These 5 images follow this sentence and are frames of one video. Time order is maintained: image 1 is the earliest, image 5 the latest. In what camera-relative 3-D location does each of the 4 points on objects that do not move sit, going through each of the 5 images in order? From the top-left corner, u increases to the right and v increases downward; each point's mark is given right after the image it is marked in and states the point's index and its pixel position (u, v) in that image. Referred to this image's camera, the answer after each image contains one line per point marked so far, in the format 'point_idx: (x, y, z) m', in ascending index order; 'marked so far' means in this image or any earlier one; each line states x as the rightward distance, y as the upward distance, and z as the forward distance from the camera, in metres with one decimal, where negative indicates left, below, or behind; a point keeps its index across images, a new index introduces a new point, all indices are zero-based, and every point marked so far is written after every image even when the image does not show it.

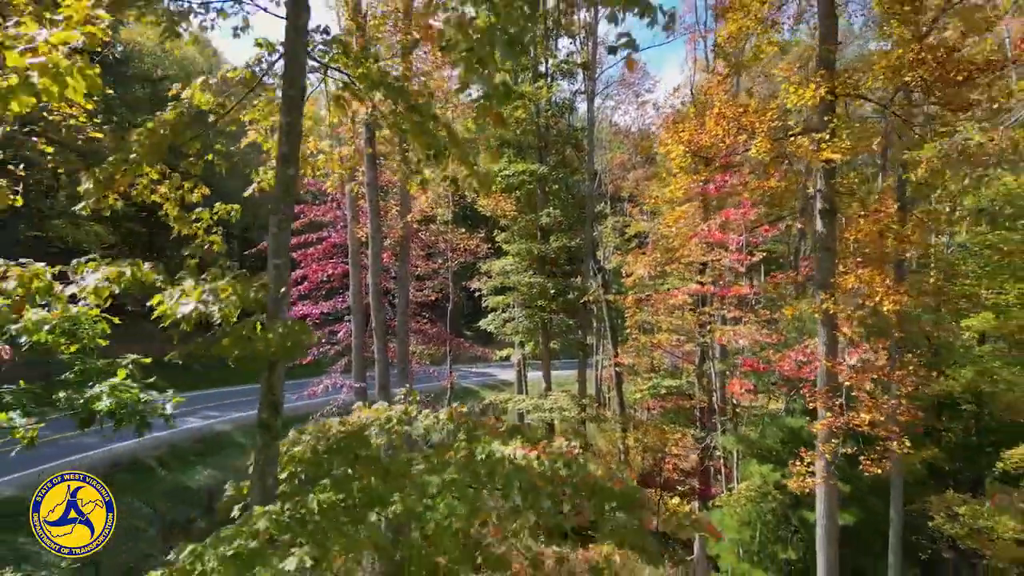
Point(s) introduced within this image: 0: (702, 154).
0: (+1.8, +1.3, +7.0) m
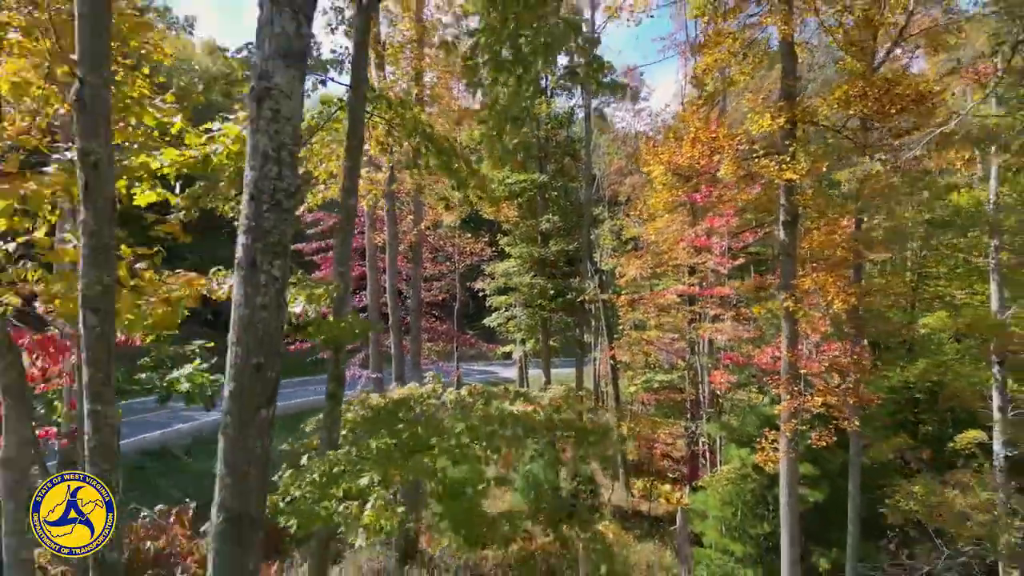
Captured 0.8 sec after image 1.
0: (+1.9, +1.3, +7.9) m
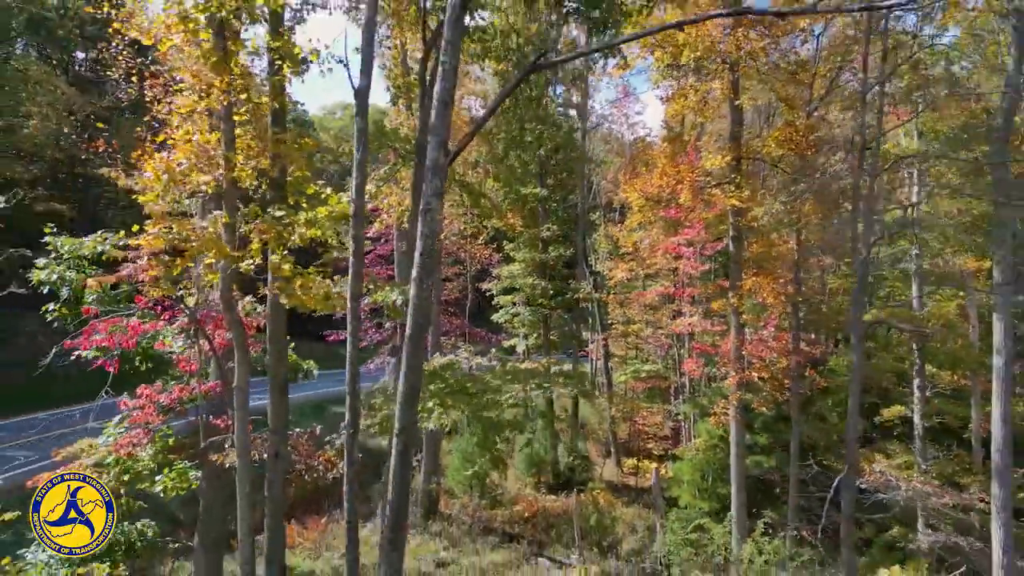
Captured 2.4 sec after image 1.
0: (+2.0, +1.3, +9.9) m
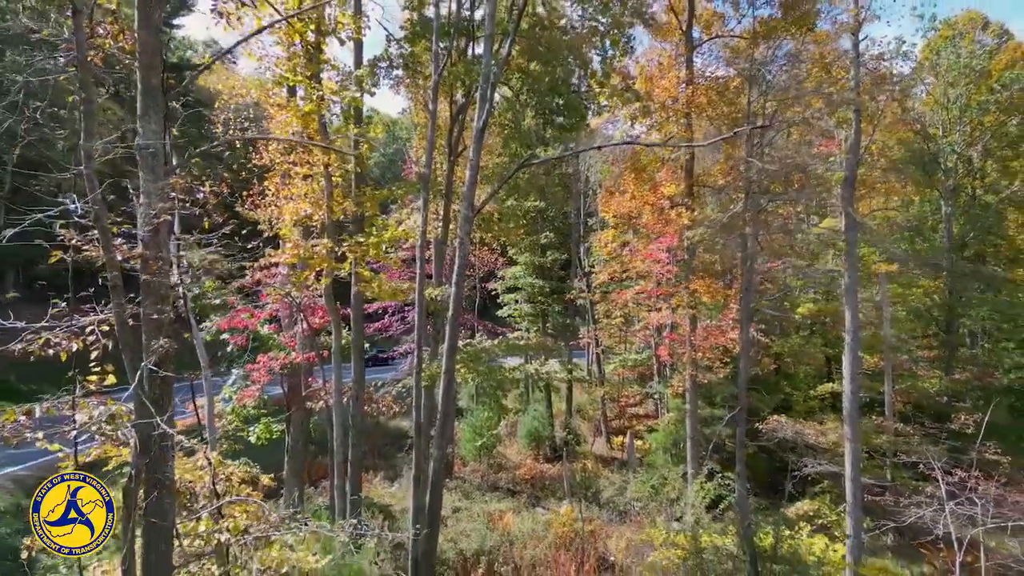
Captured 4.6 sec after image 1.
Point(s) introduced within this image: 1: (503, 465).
0: (+2.0, +1.3, +12.4) m
1: (-0.2, -3.8, +15.4) m
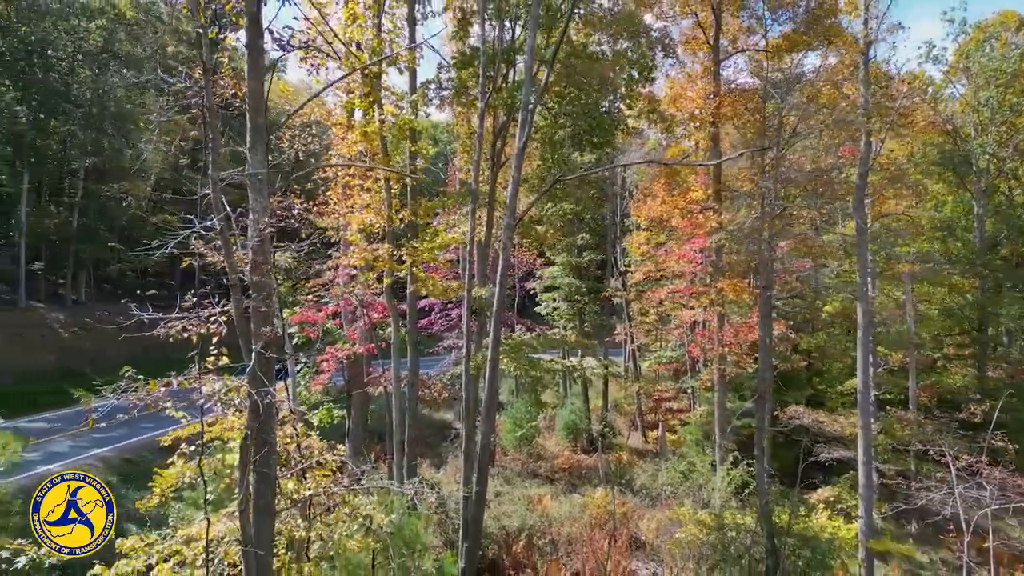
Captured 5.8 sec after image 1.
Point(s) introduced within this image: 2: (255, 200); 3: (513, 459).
0: (+2.7, +1.3, +13.1) m
1: (+0.7, -3.8, +16.3) m
2: (-1.8, +0.6, +5.1) m
3: (0.0, -3.9, +16.2) m
